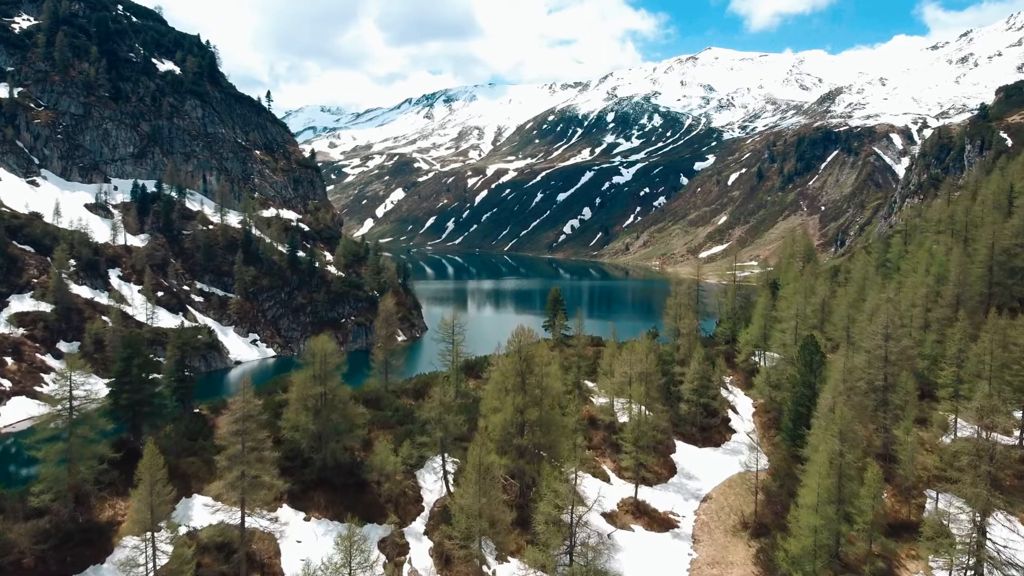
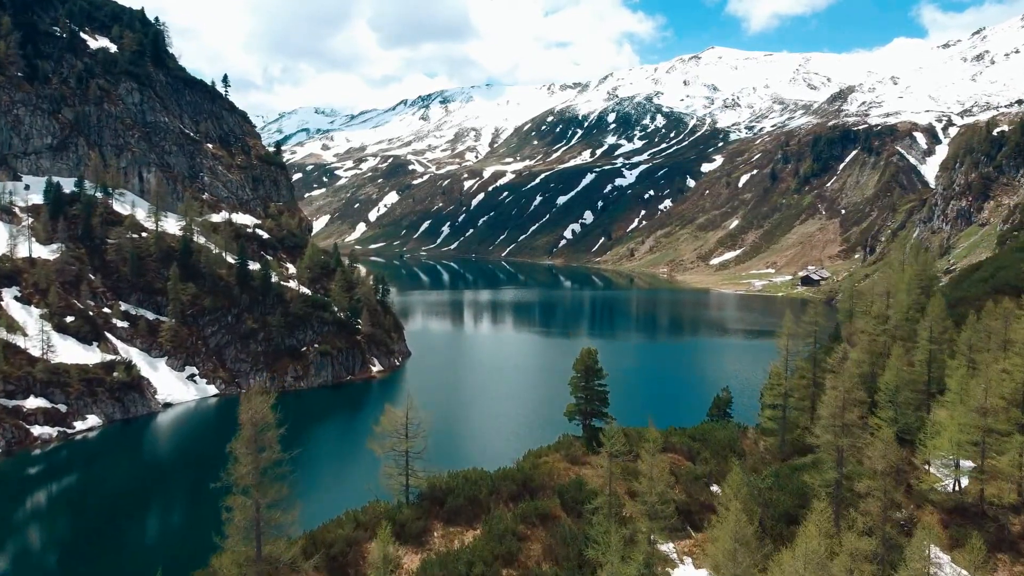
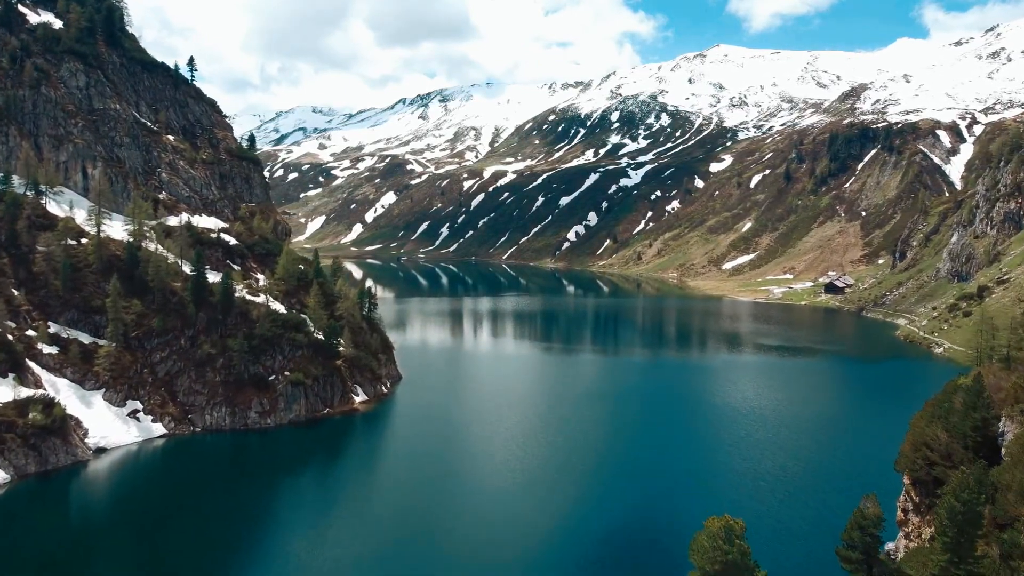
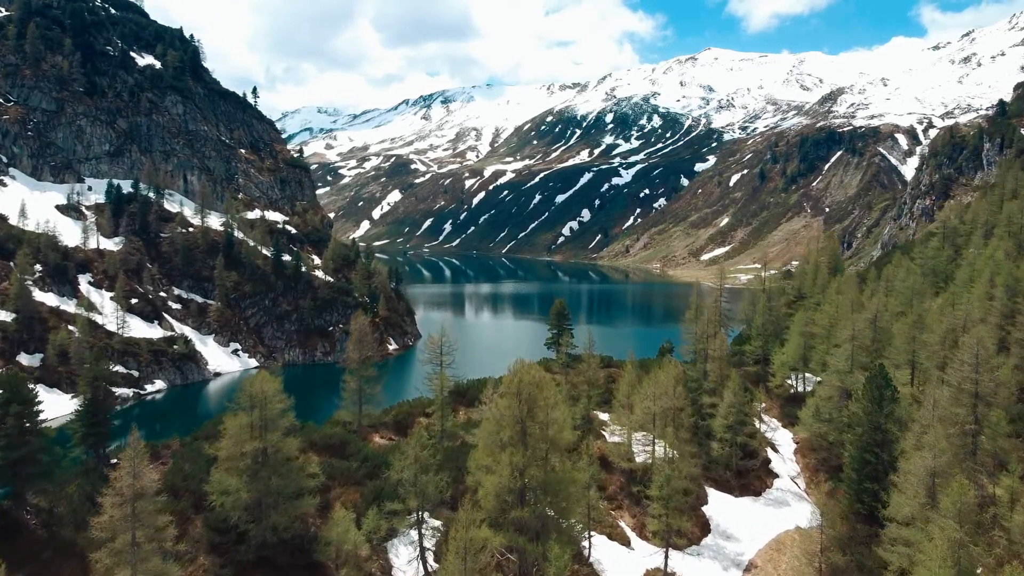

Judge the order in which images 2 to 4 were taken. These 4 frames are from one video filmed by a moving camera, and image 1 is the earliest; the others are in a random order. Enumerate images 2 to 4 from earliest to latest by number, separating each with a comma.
4, 2, 3
